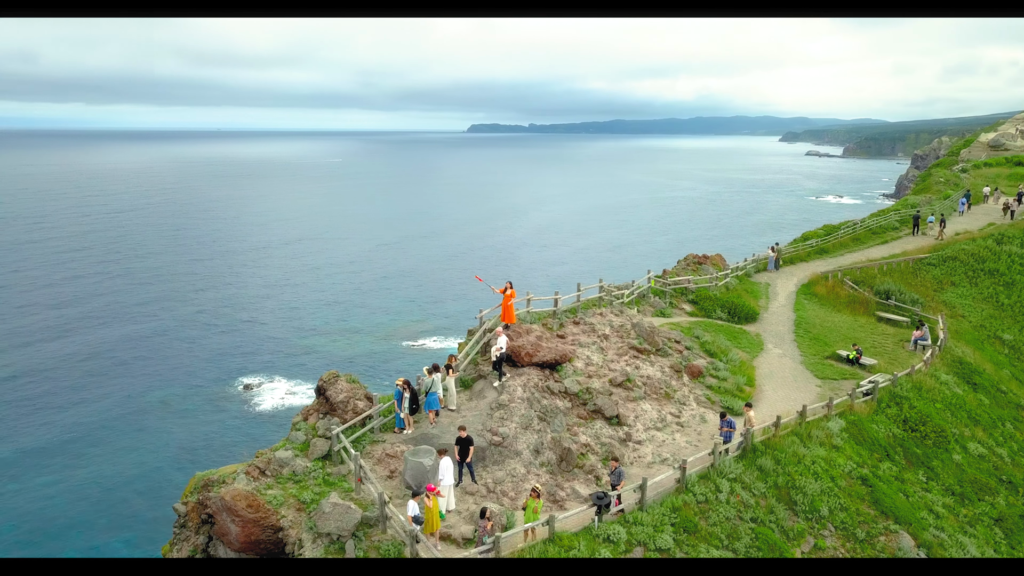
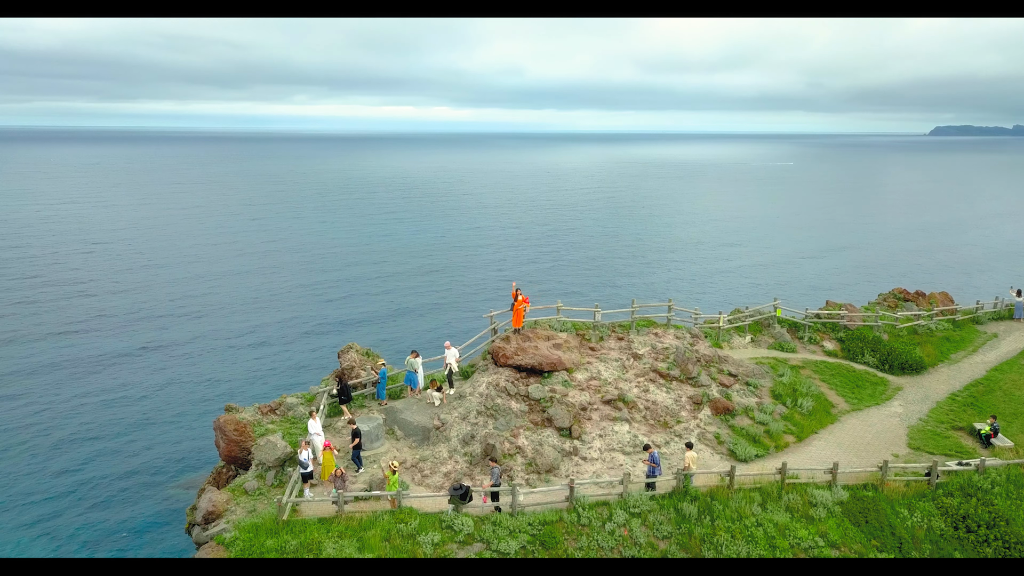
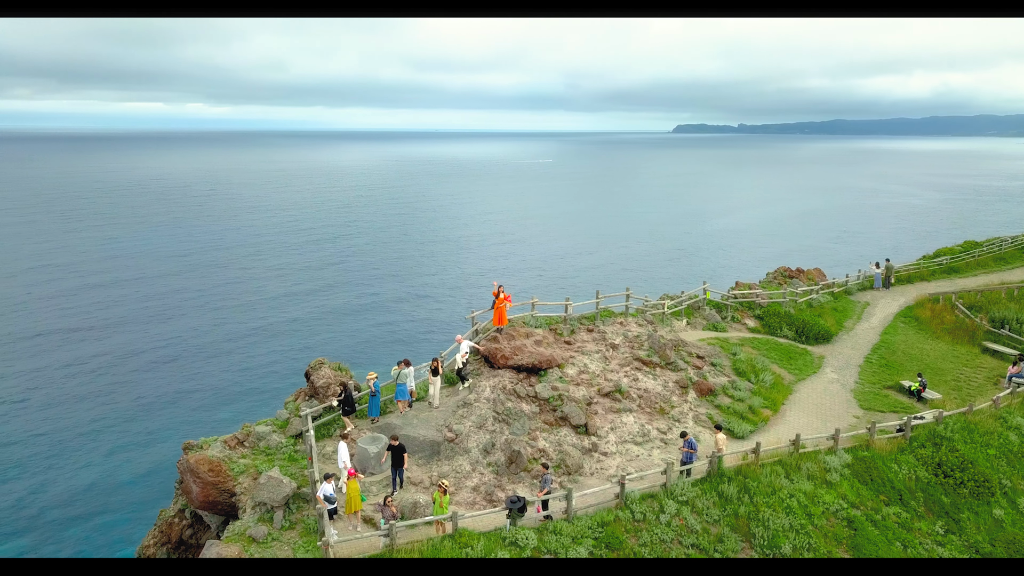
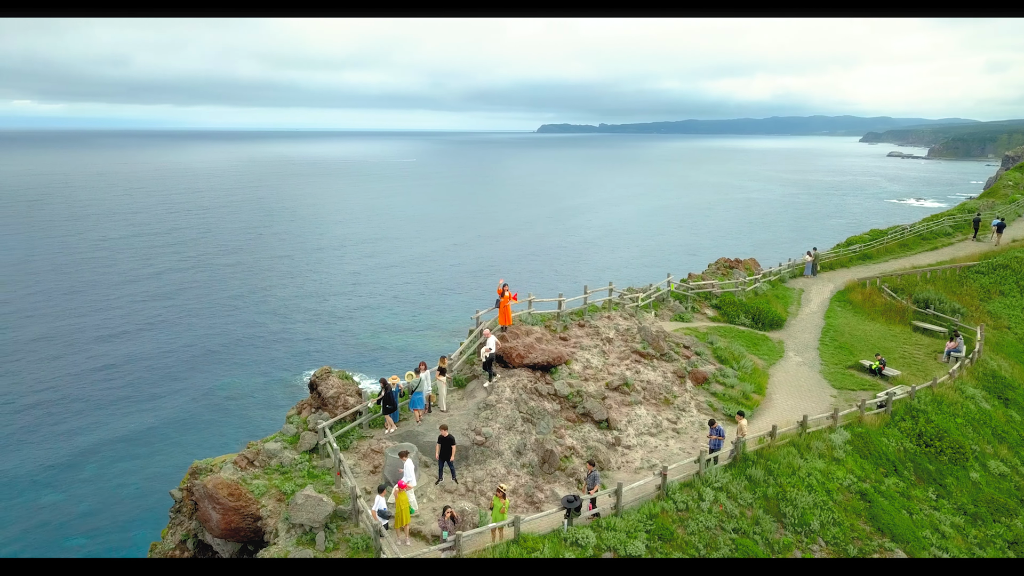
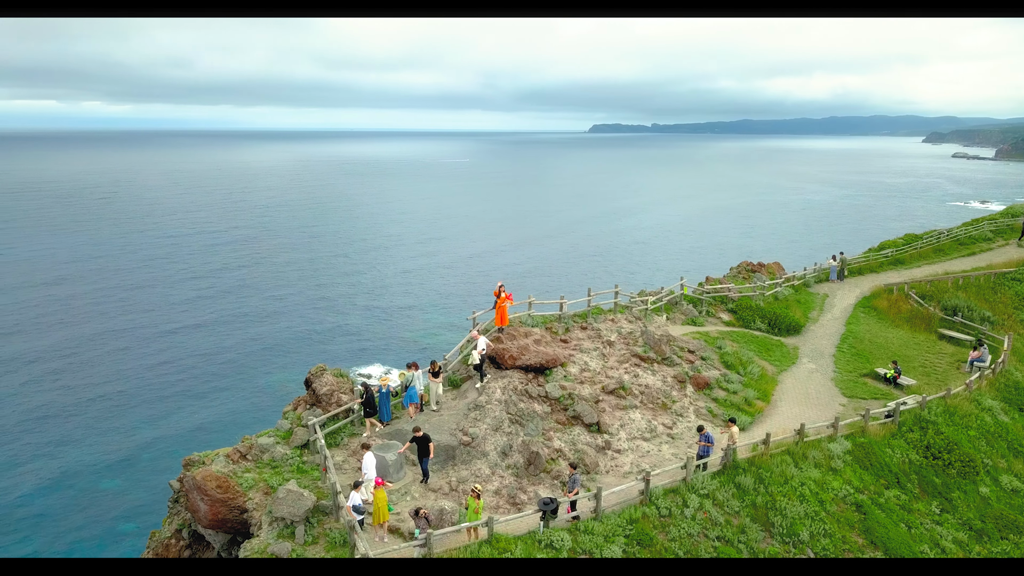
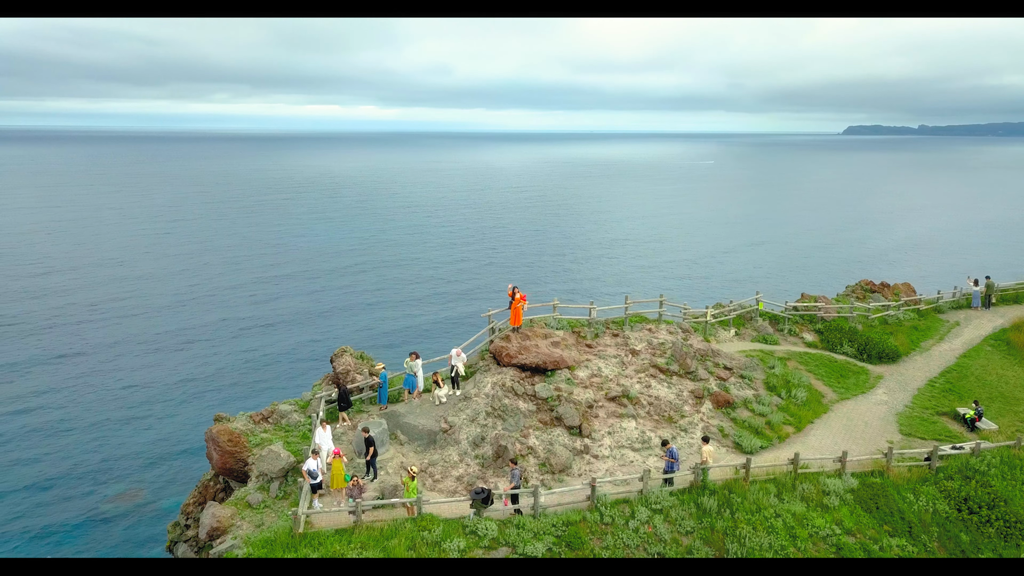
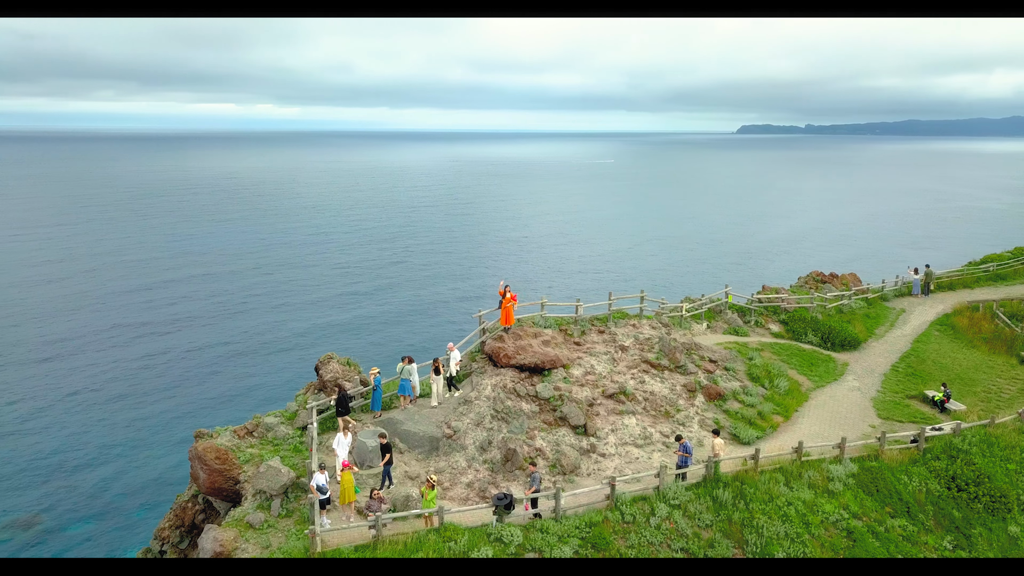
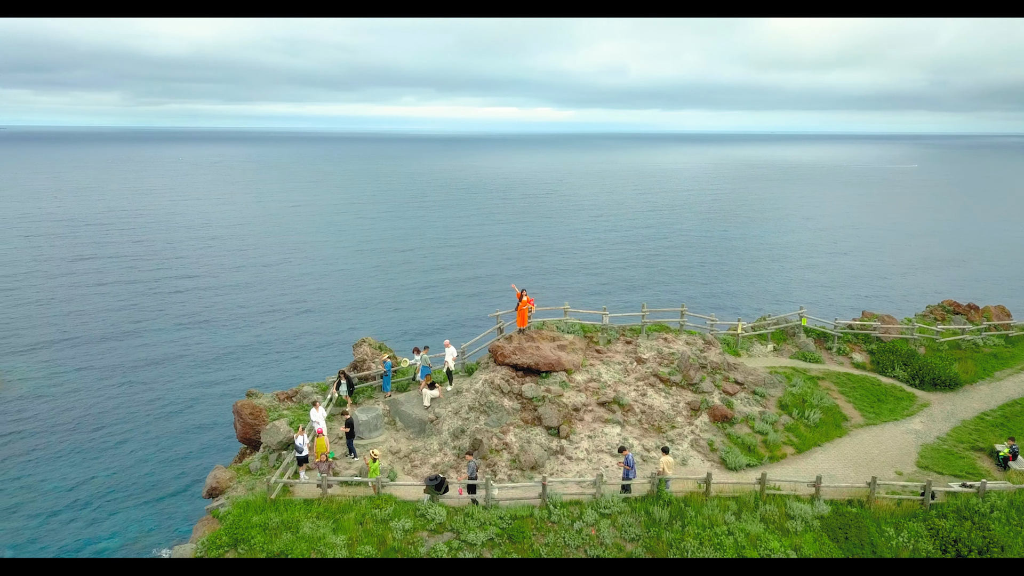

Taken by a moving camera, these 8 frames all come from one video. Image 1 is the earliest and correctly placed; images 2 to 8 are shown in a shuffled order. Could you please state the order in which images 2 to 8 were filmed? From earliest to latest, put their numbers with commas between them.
4, 5, 3, 7, 6, 2, 8
